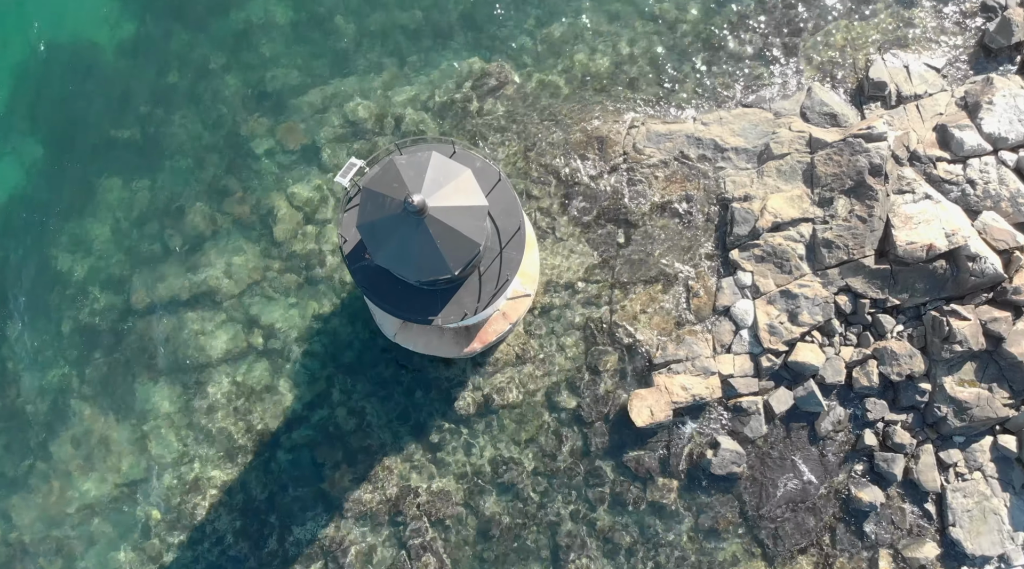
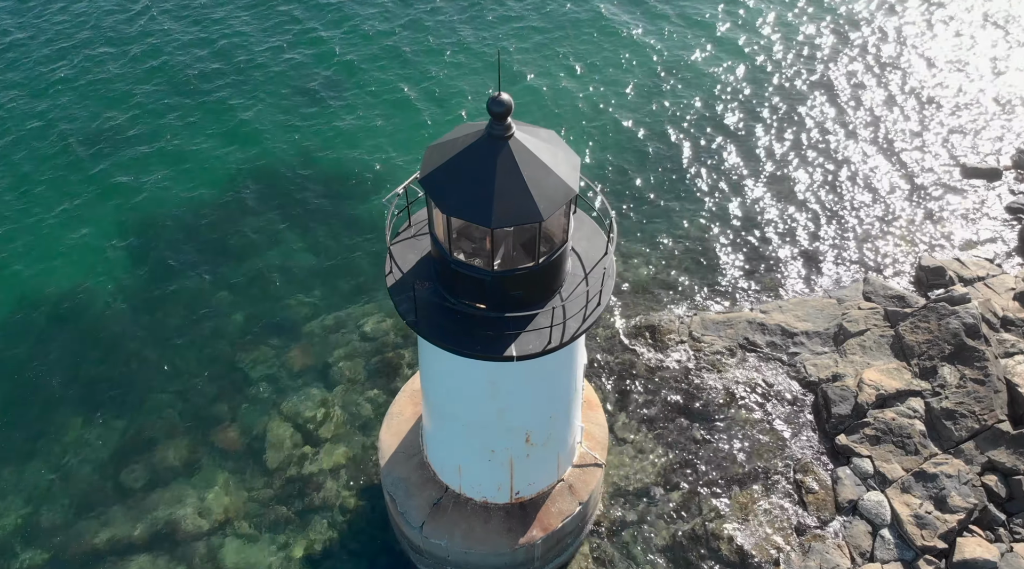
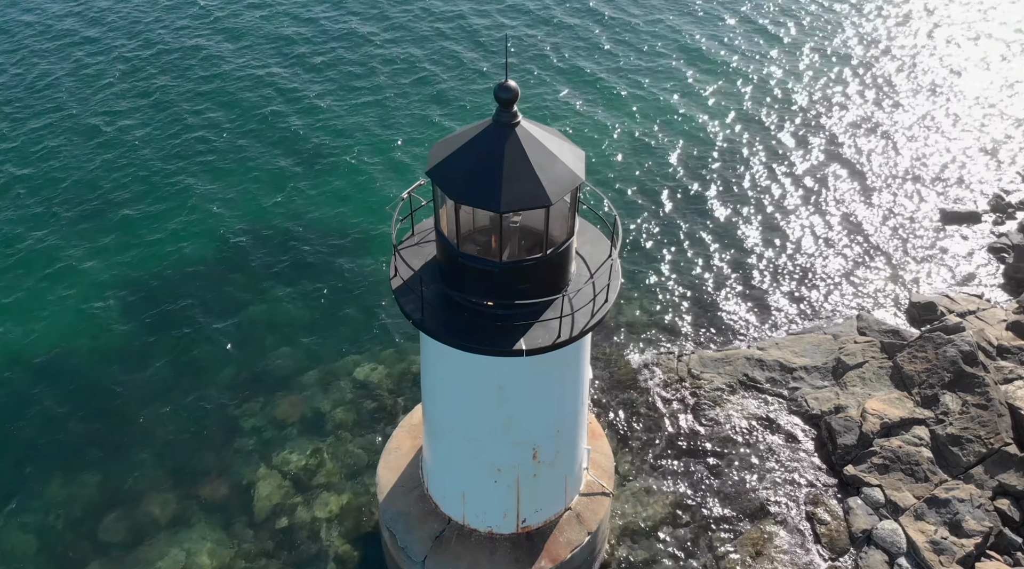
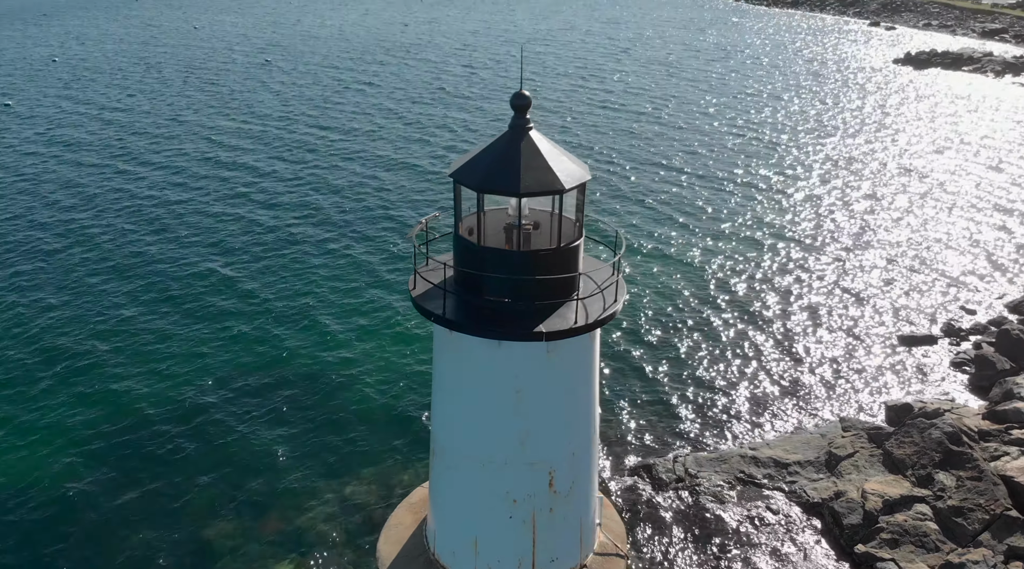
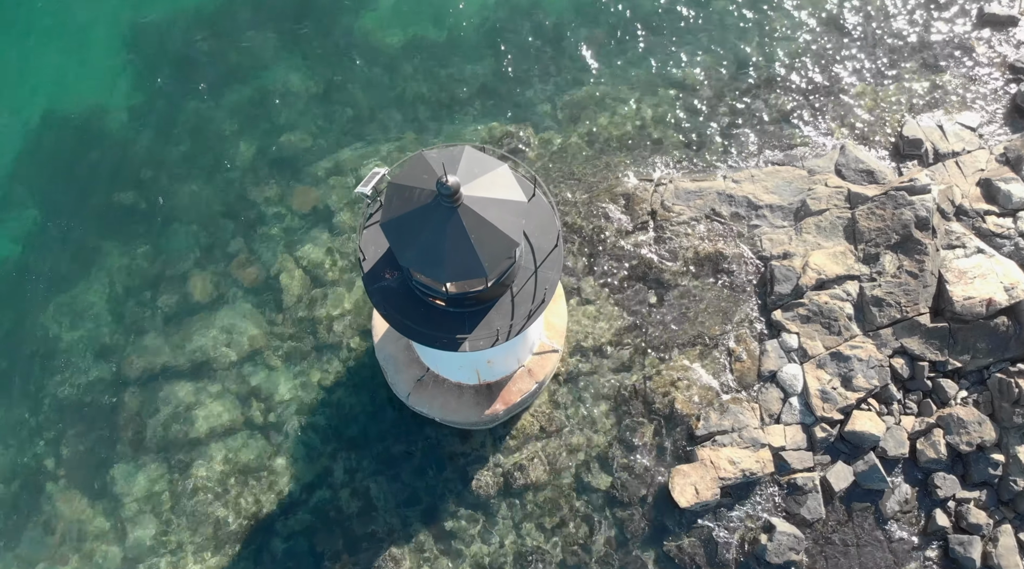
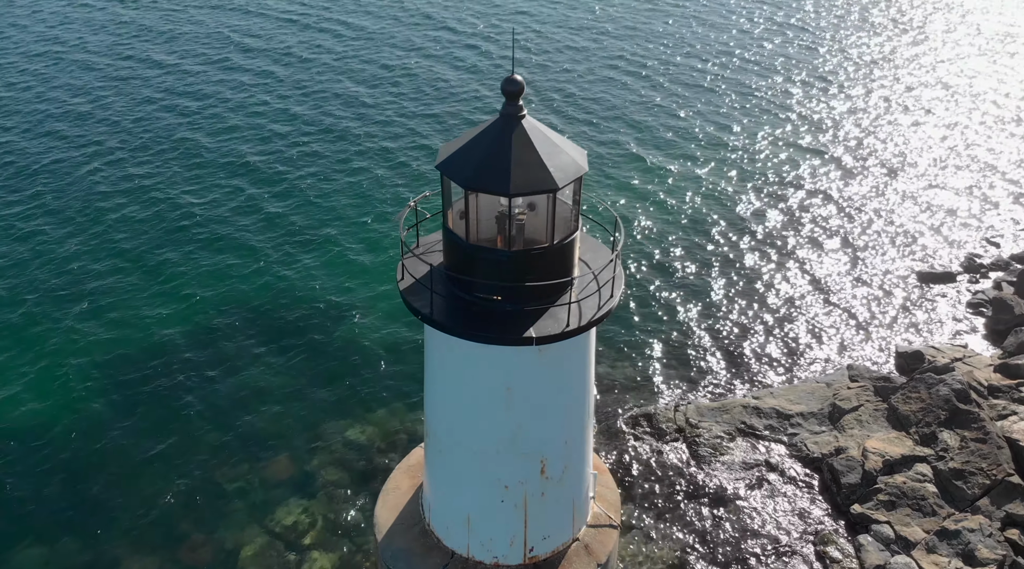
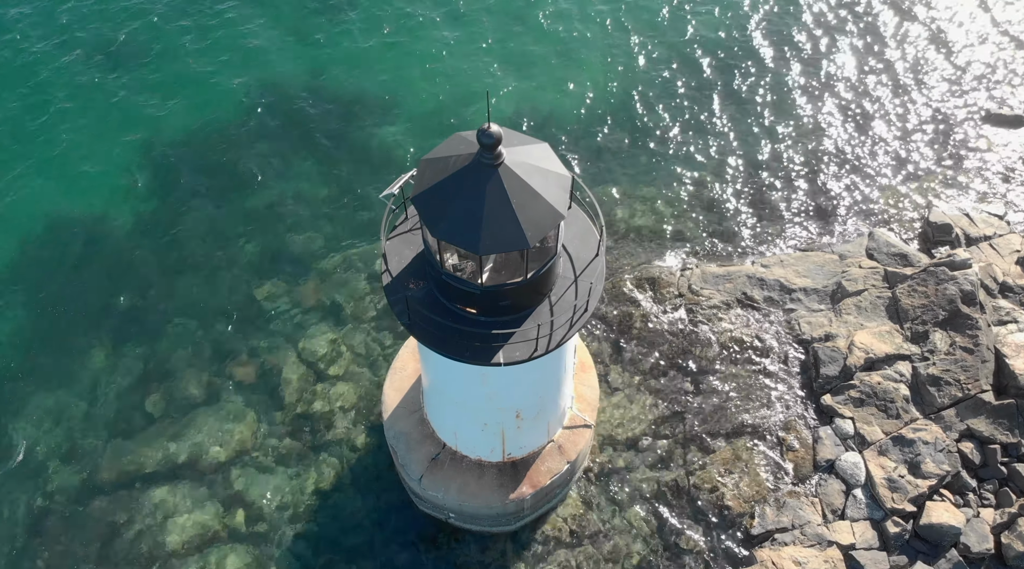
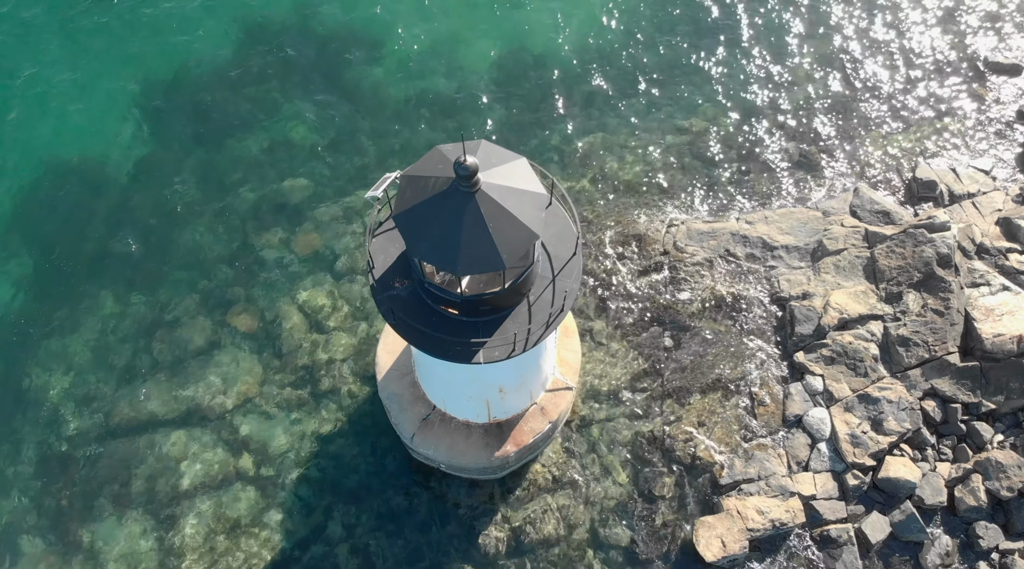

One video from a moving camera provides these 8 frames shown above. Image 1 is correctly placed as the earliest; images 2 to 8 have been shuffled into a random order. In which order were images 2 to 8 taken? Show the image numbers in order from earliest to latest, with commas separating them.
5, 8, 7, 2, 3, 6, 4
